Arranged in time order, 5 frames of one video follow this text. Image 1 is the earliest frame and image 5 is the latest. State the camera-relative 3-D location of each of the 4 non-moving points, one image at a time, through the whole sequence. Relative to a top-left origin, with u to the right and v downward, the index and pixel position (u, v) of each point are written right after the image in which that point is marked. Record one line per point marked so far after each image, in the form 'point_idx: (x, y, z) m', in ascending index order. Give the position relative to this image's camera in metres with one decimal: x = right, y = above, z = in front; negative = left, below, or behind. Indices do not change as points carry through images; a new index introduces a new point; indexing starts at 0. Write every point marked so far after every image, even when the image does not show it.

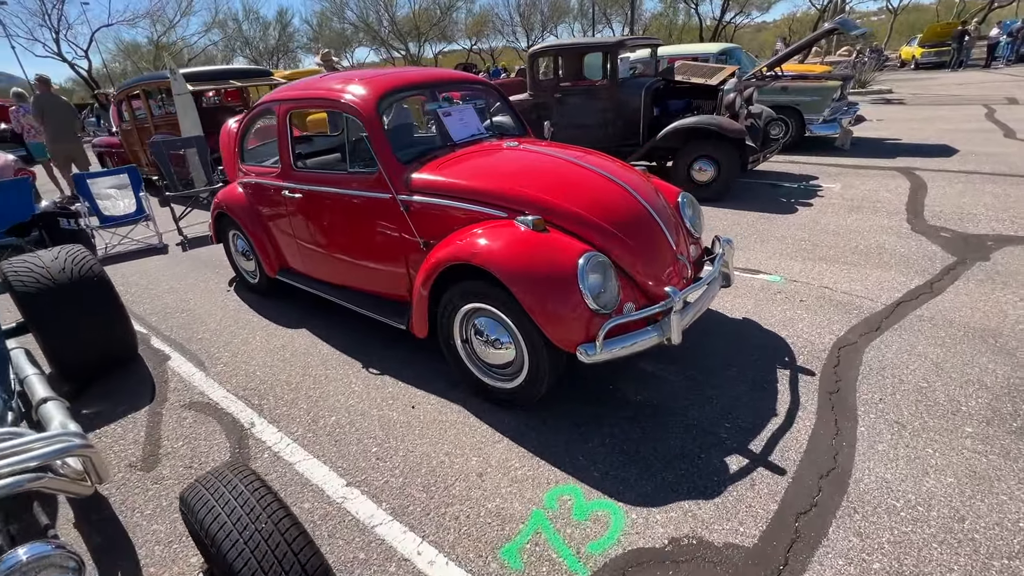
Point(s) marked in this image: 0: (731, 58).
0: (+4.6, +4.8, +10.2) m
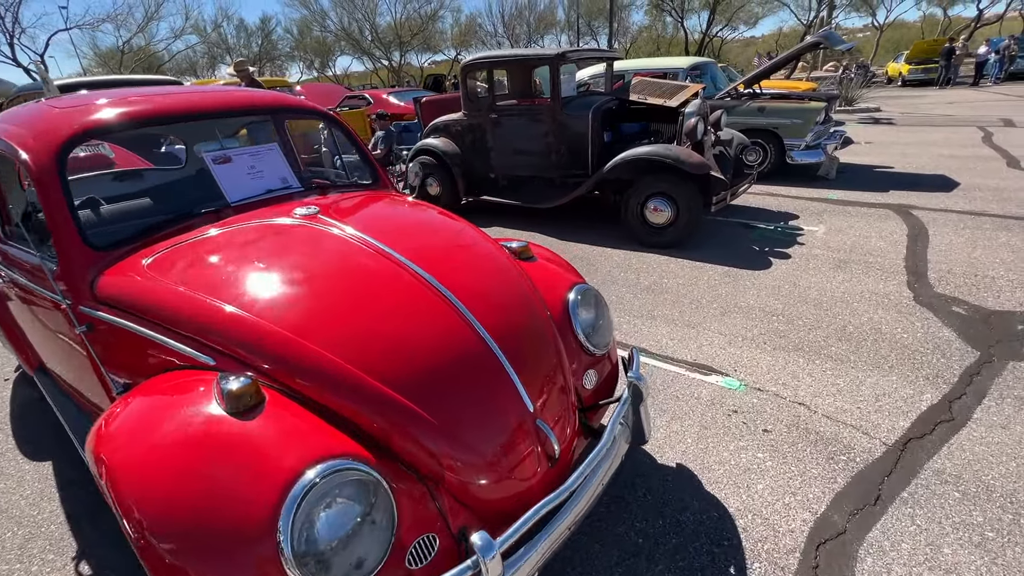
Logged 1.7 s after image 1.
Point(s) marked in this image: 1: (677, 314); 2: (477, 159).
0: (+3.6, +4.0, +9.1) m
1: (+1.3, -0.2, +3.9) m
2: (-0.5, +1.8, +6.8) m
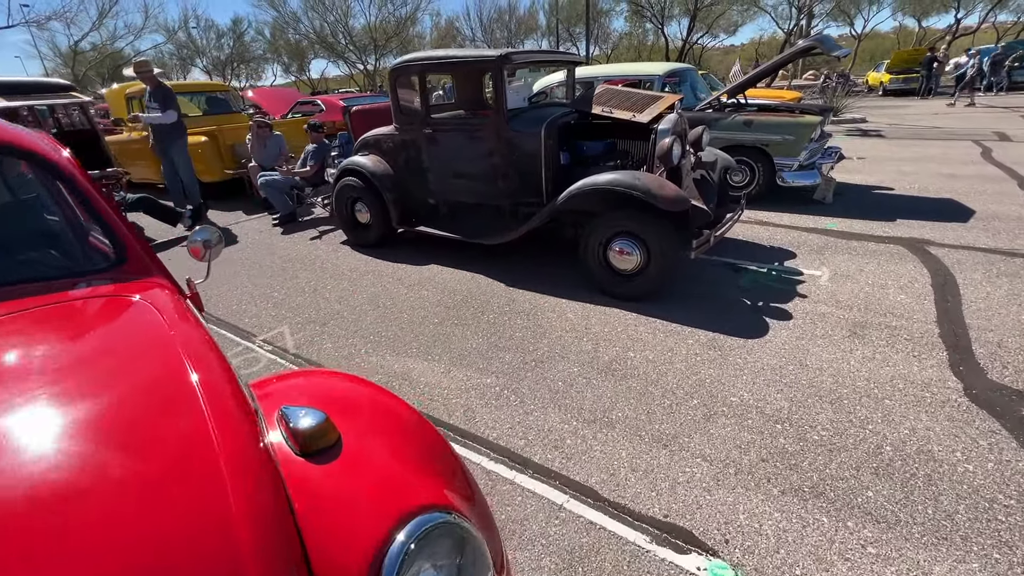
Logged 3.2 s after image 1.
0: (+2.9, +3.4, +8.1) m
1: (+0.8, -0.7, +2.8) m
2: (-1.2, +1.2, +5.6) m
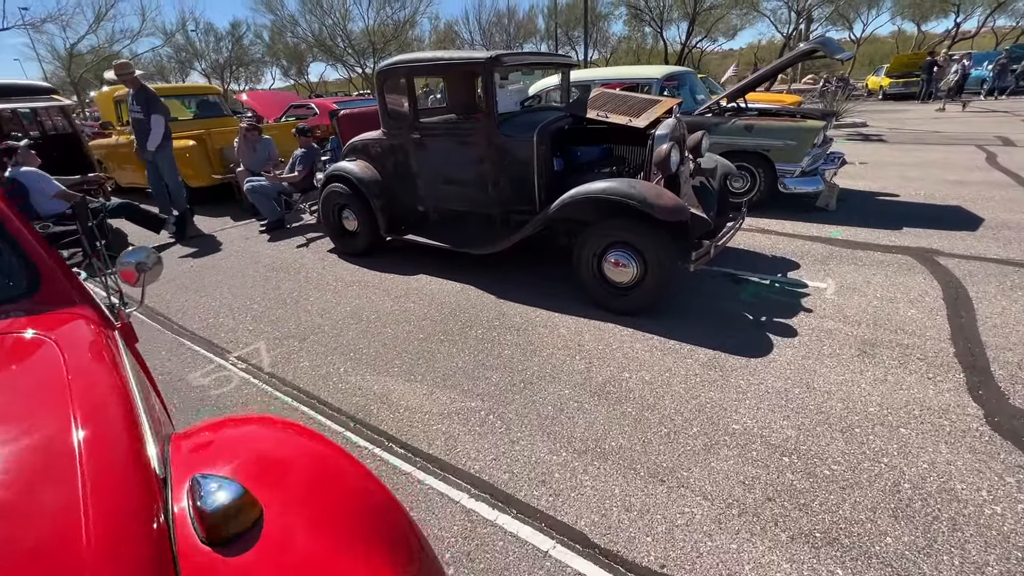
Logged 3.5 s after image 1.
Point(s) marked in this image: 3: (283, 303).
0: (+2.8, +3.3, +7.9) m
1: (+0.7, -0.8, +2.6) m
2: (-1.2, +1.1, +5.4) m
3: (-2.2, -0.1, +4.7) m
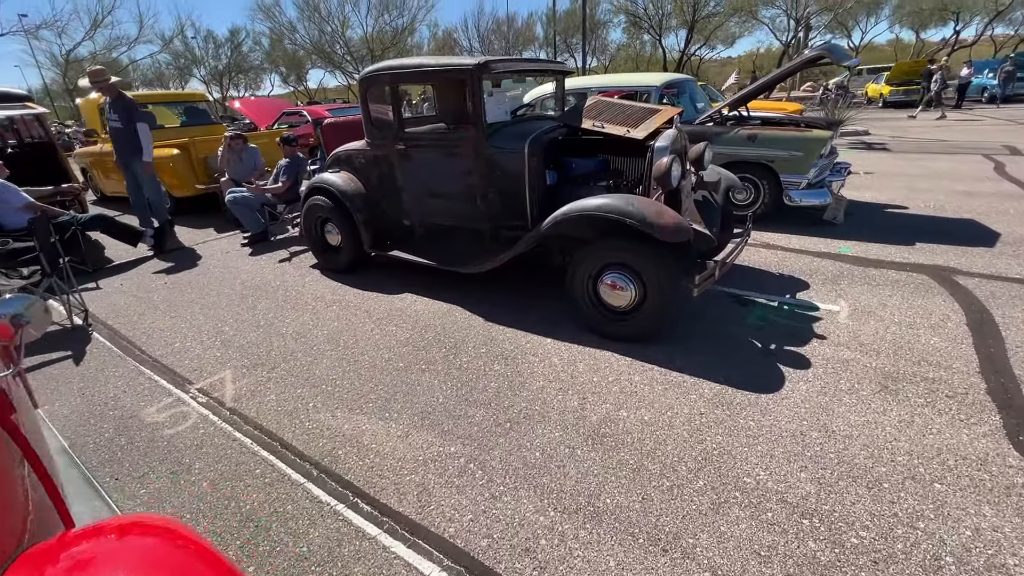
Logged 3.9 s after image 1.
0: (+2.7, +3.1, +7.7) m
1: (+0.6, -1.0, +2.2) m
2: (-1.3, +0.9, +5.1) m
3: (-2.3, -0.3, +4.3) m
